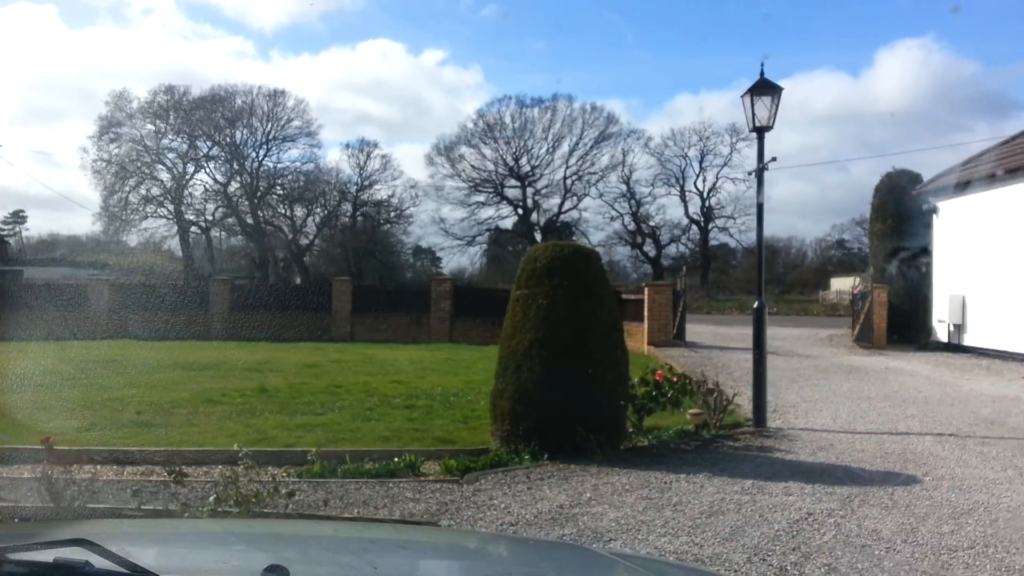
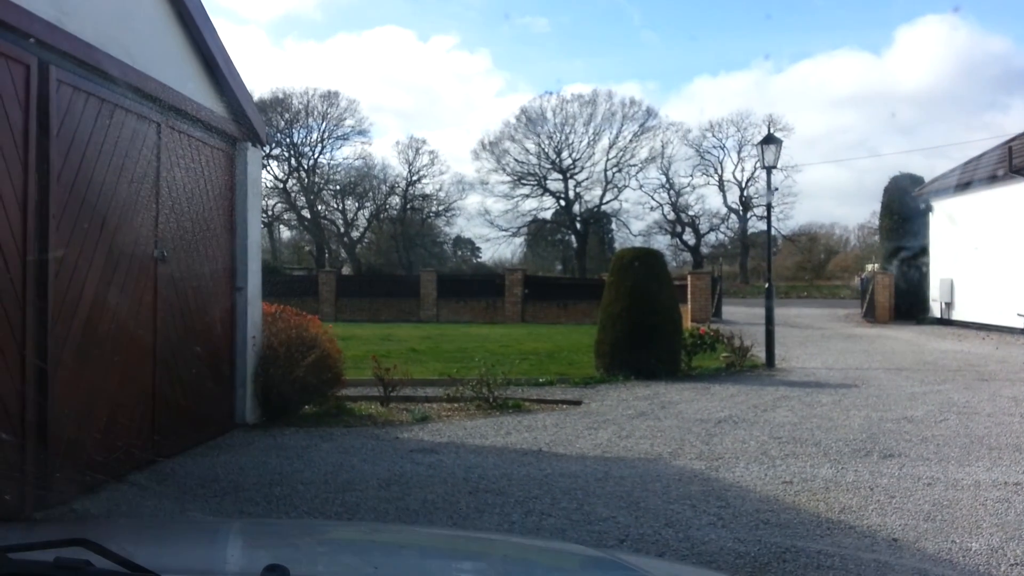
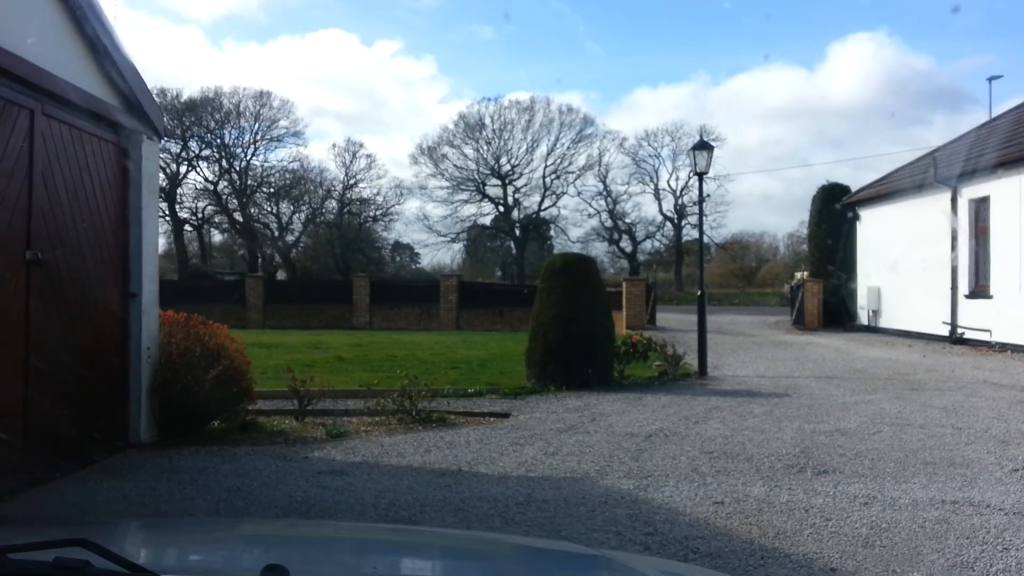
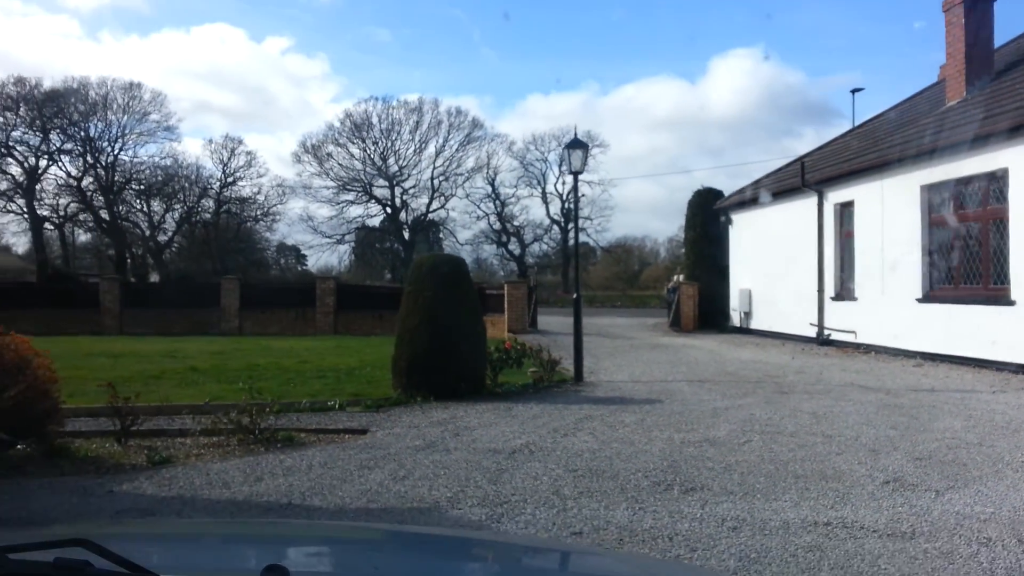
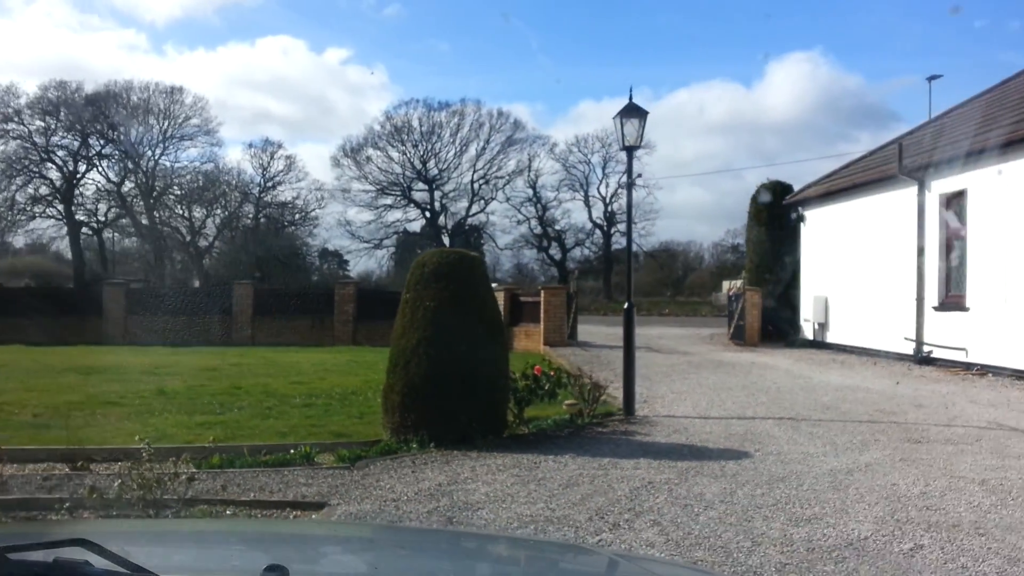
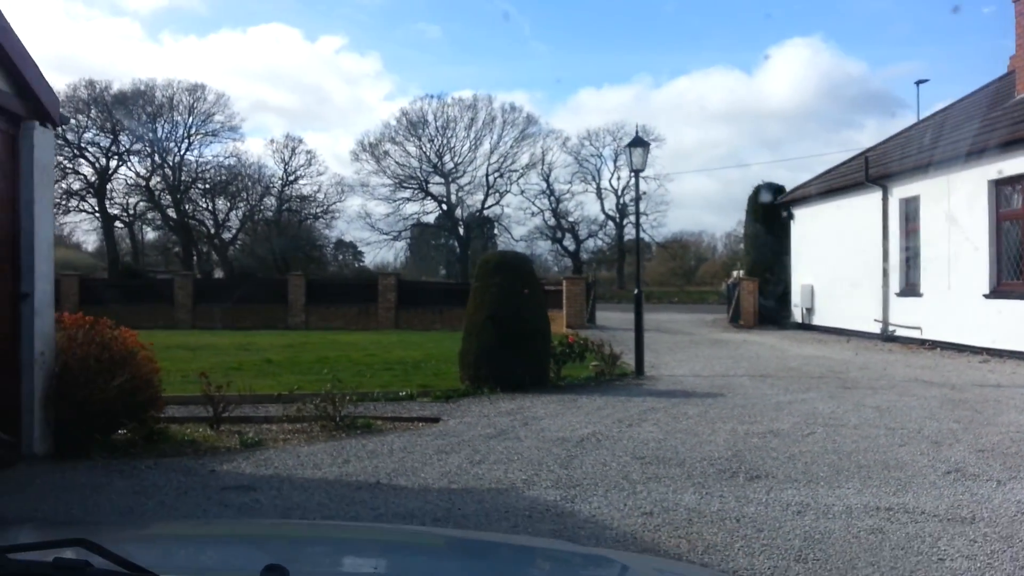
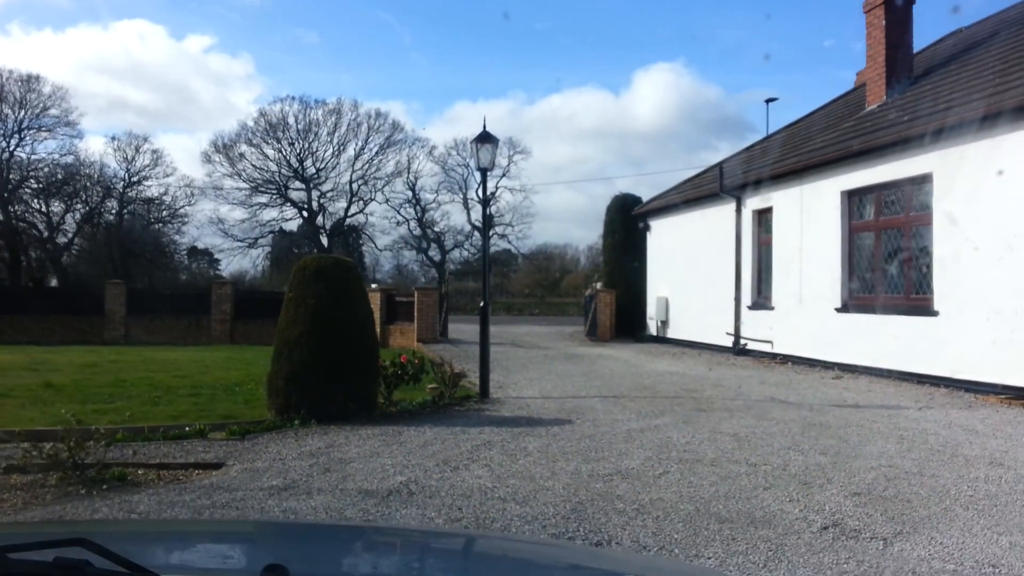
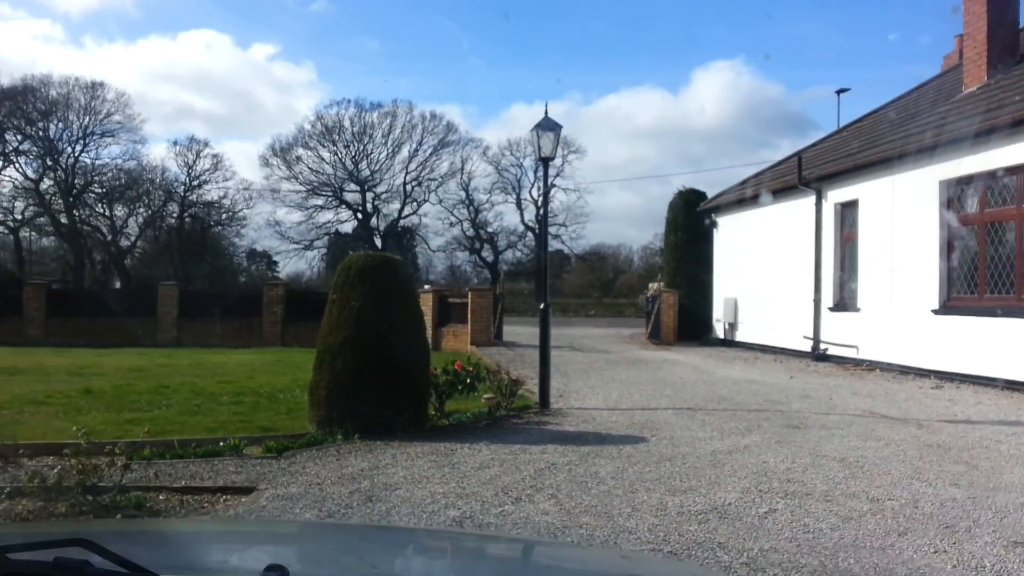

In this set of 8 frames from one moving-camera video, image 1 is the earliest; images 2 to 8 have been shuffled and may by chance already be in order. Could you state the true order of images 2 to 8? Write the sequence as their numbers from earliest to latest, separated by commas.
5, 8, 7, 4, 6, 3, 2
